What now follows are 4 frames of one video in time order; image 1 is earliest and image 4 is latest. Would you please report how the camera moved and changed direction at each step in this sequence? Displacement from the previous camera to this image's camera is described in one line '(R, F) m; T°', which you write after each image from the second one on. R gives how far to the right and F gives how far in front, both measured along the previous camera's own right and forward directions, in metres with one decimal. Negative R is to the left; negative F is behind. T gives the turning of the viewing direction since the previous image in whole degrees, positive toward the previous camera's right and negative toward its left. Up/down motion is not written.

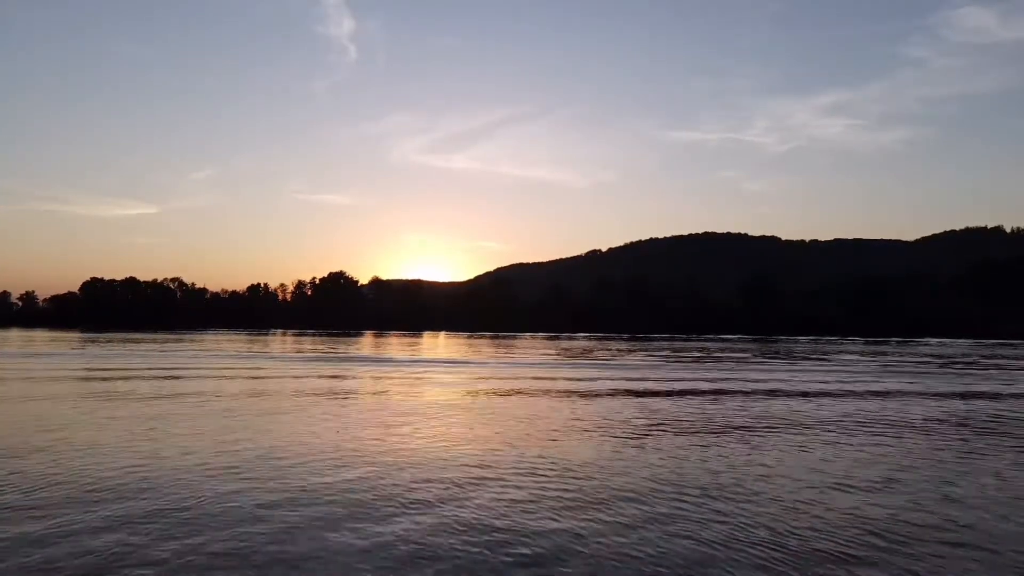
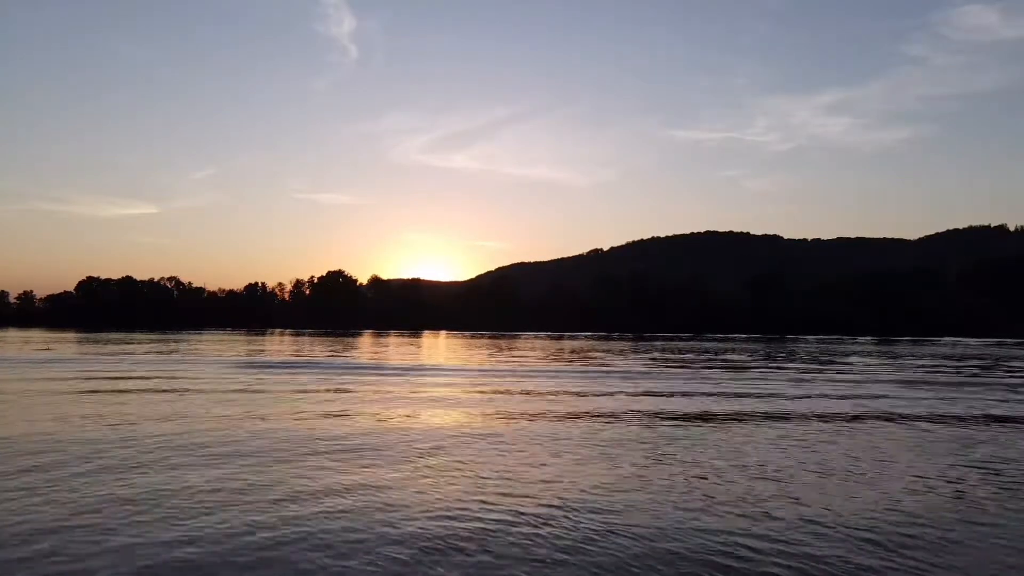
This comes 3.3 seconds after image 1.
(-0.7, +3.4) m; 0°
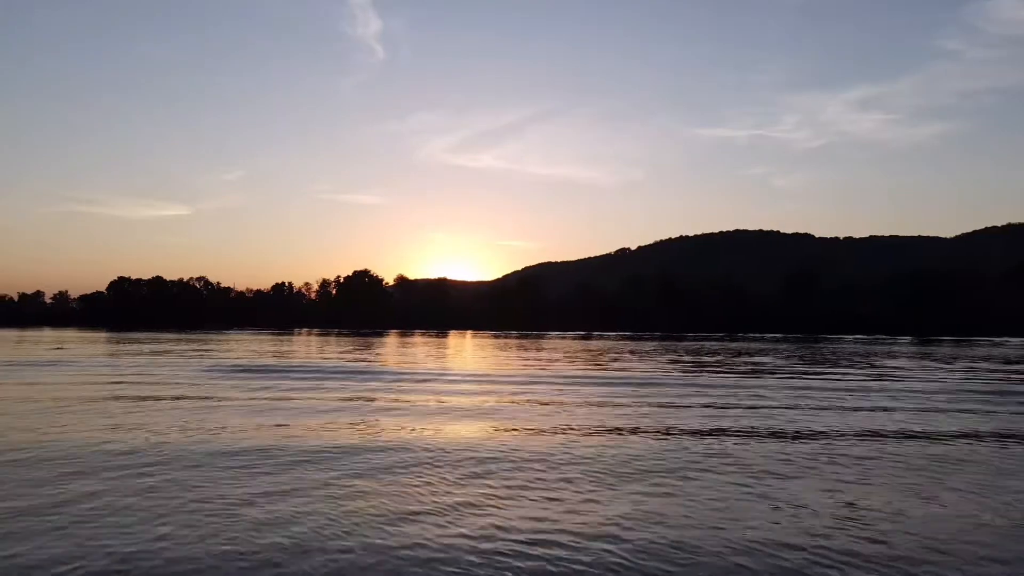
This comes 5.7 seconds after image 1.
(-0.3, +2.9) m; -2°
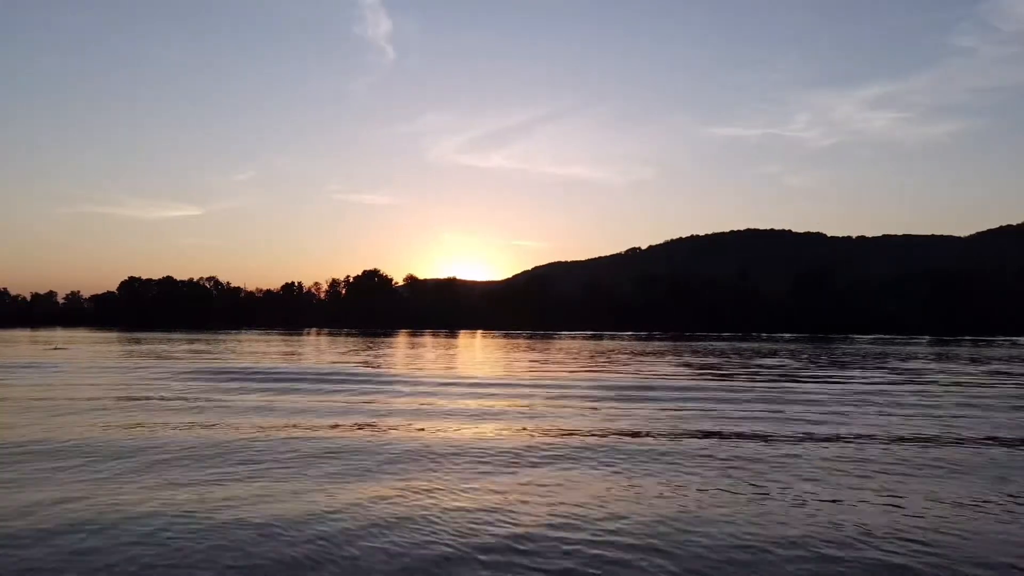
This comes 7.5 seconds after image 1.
(-0.2, +1.7) m; -1°
